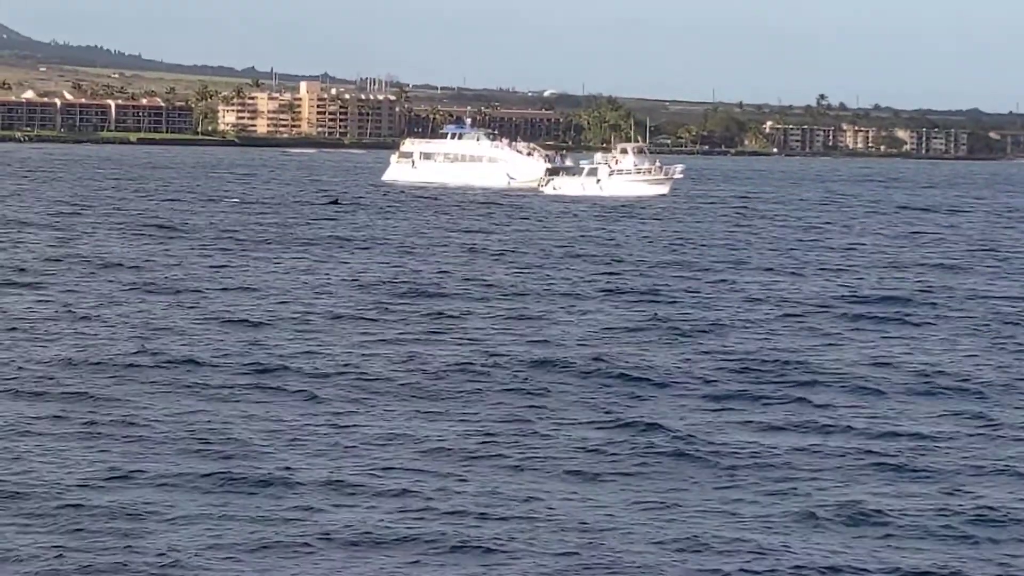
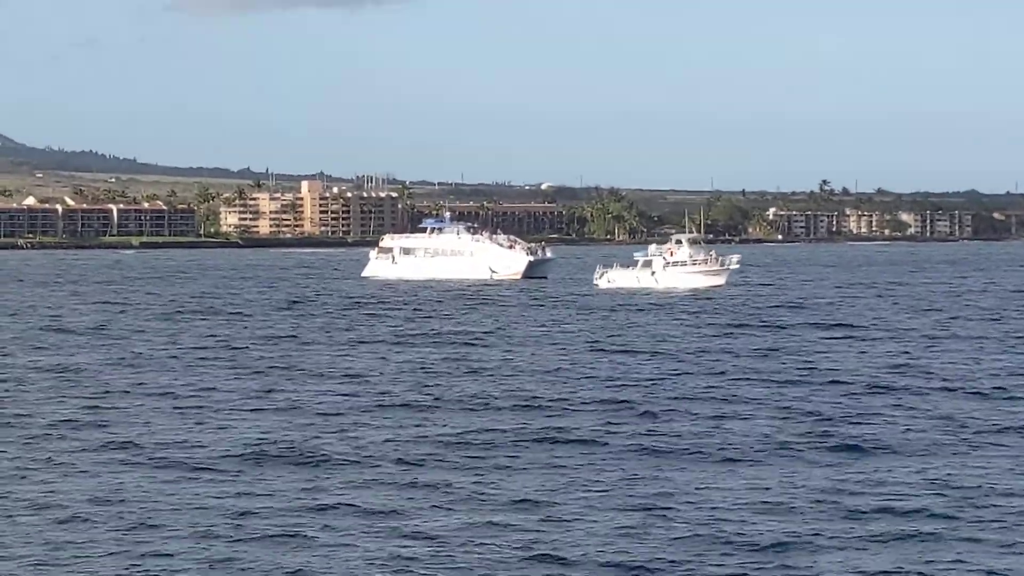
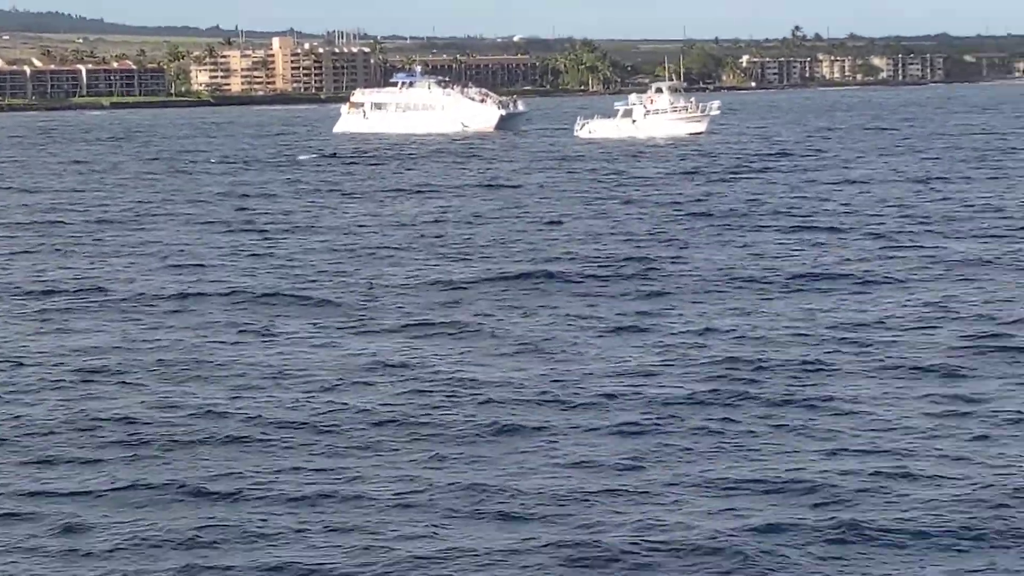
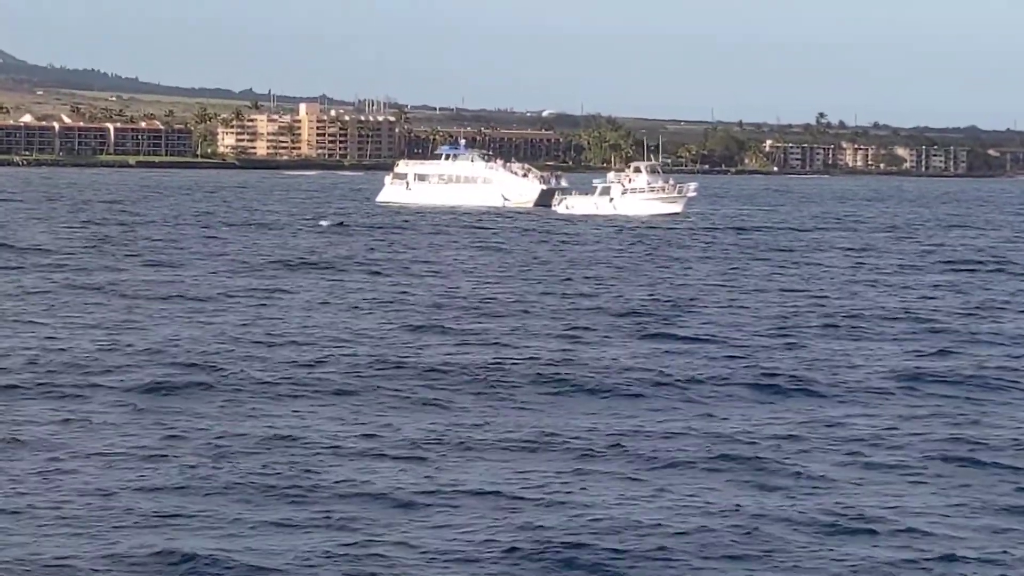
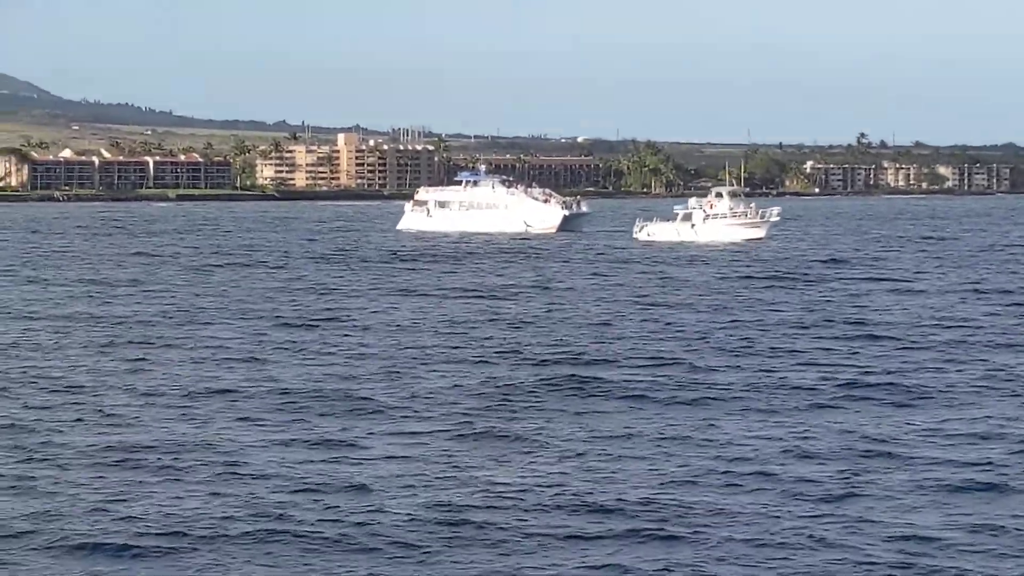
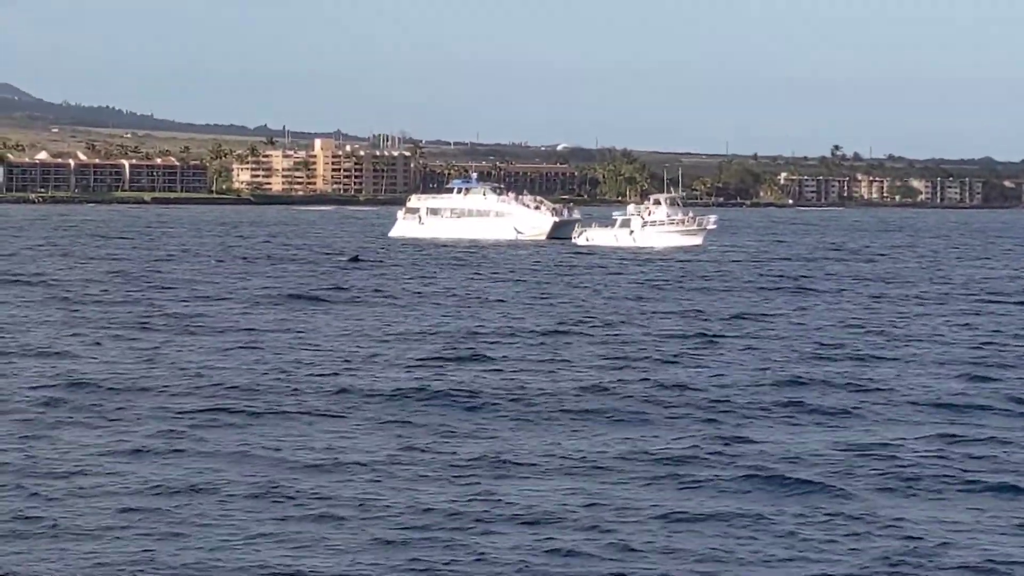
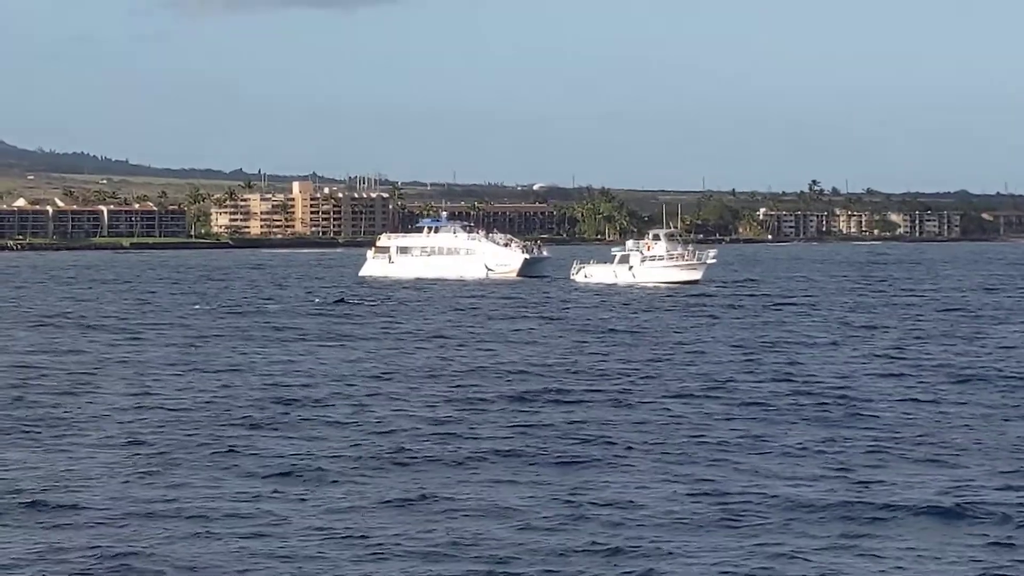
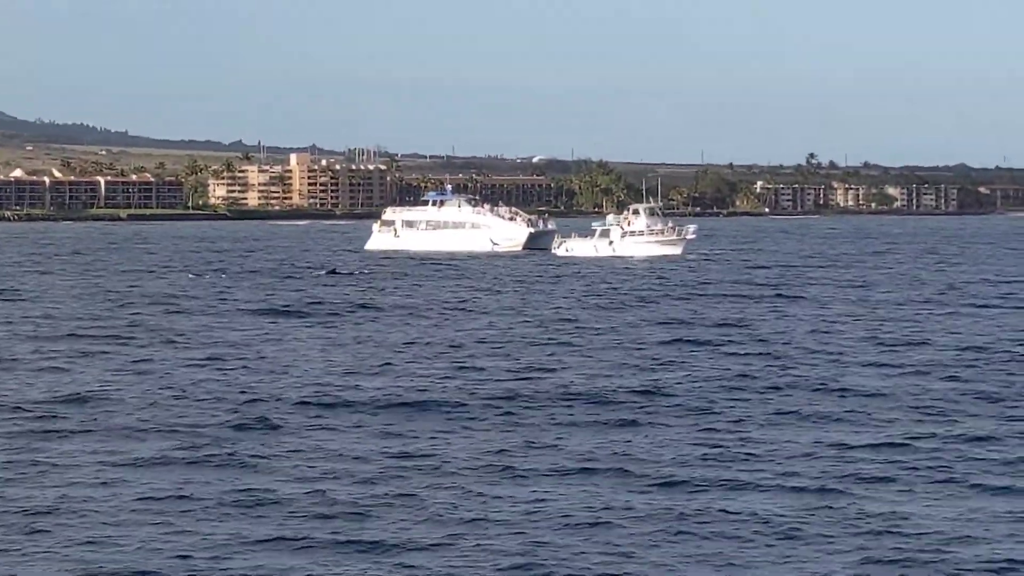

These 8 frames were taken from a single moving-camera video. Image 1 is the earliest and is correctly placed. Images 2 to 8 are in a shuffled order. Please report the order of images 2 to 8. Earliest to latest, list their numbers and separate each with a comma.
4, 6, 8, 7, 2, 5, 3
